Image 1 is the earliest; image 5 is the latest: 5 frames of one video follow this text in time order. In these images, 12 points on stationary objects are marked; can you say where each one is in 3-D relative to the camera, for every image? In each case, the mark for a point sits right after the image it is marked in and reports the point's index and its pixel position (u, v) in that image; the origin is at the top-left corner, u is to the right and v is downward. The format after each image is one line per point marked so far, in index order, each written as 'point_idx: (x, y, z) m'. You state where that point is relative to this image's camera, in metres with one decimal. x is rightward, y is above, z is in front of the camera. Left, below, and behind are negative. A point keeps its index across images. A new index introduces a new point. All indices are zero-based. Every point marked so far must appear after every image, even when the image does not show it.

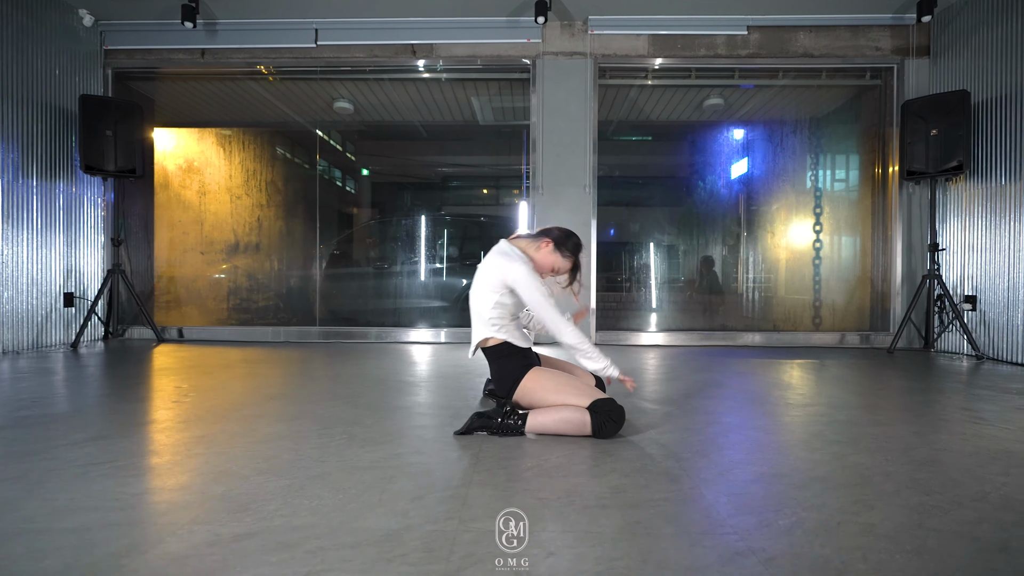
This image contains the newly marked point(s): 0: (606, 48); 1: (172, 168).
0: (+1.1, +2.8, +5.6) m
1: (-4.1, +1.5, +5.9) m
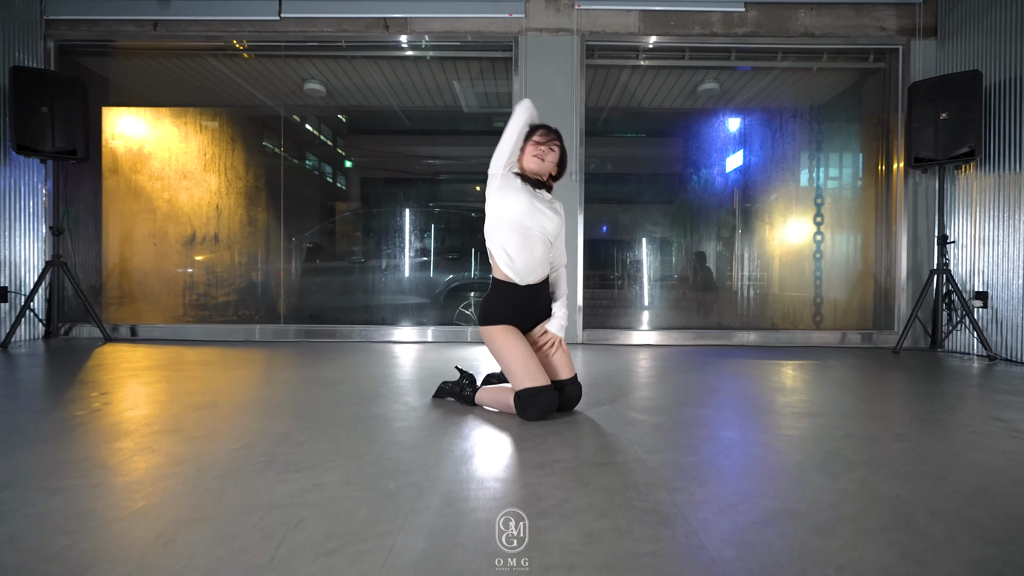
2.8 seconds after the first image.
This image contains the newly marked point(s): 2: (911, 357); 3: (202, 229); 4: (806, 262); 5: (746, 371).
0: (+0.9, +2.8, +5.2) m
1: (-4.4, +1.5, +5.4) m
2: (+3.9, -0.7, +4.7) m
3: (-3.5, +0.7, +5.4) m
4: (+3.3, +0.3, +5.4) m
5: (+2.0, -0.7, +4.1) m
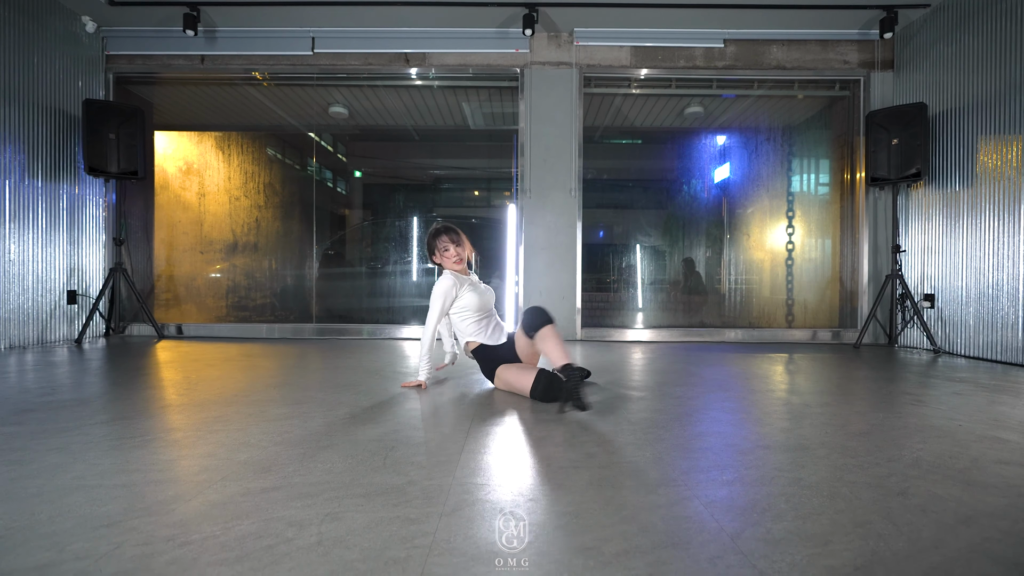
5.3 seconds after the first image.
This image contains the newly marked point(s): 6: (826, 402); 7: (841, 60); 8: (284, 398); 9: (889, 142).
0: (+1.0, +2.8, +5.9) m
1: (-4.3, +1.5, +6.0) m
2: (+4.0, -0.7, +5.4) m
3: (-3.4, +0.6, +6.0) m
4: (+3.4, +0.2, +6.1) m
5: (+2.1, -0.7, +4.7) m
6: (+1.9, -0.7, +2.9) m
7: (+4.0, +2.8, +5.9) m
8: (-1.4, -0.7, +3.0) m
9: (+4.2, +1.6, +5.4) m
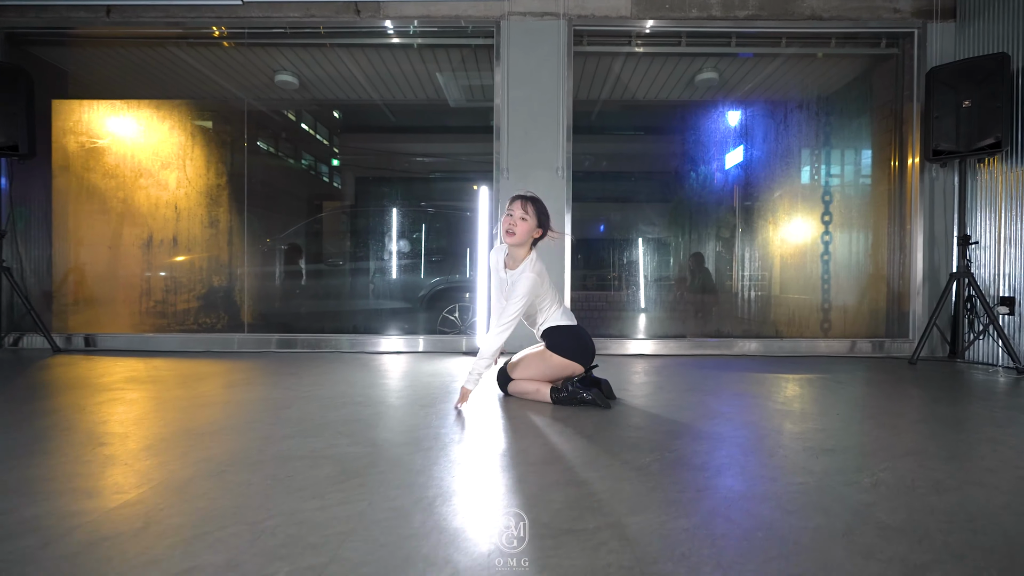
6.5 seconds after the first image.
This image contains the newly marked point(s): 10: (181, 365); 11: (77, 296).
0: (+0.7, +2.8, +4.8) m
1: (-4.5, +1.5, +5.0) m
2: (+3.7, -0.7, +4.3) m
3: (-3.6, +0.6, +5.0) m
4: (+3.1, +0.2, +5.0) m
5: (+1.8, -0.8, +3.7) m
6: (+1.6, -0.7, +1.9) m
7: (+3.8, +2.8, +4.8) m
8: (-1.7, -0.7, +2.0) m
9: (+4.0, +1.6, +4.3) m
10: (-3.0, -0.7, +4.4) m
11: (-4.5, -0.1, +5.0) m
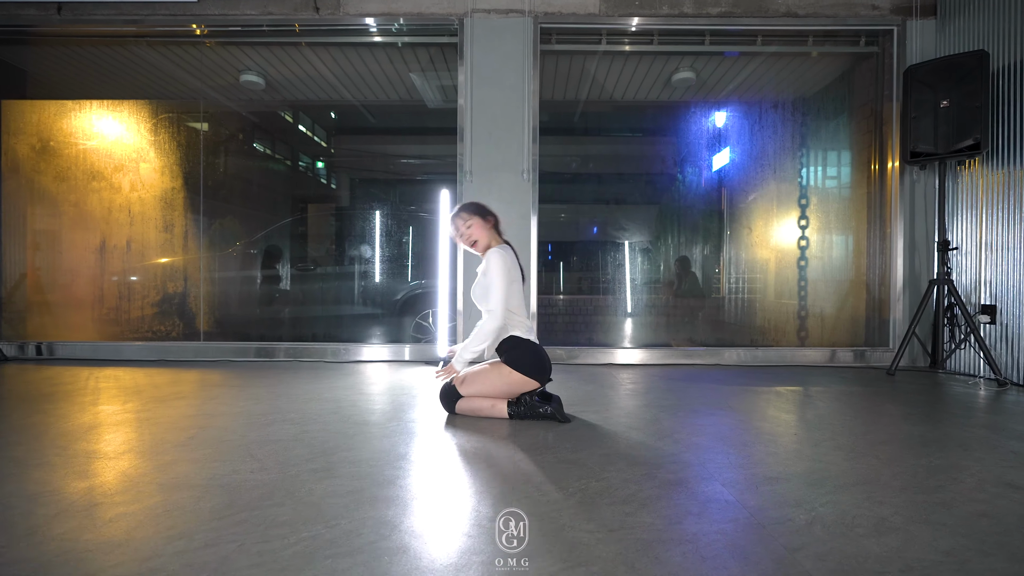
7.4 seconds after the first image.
0: (+0.4, +2.7, +4.6) m
1: (-4.9, +1.4, +4.9) m
2: (+3.4, -0.8, +4.1) m
3: (-4.0, +0.5, +4.8) m
4: (+2.8, +0.2, +4.8) m
5: (+1.5, -0.8, +3.5) m
6: (+1.3, -0.8, +1.7) m
7: (+3.4, +2.7, +4.7) m
8: (-2.0, -0.8, +1.8) m
9: (+3.6, +1.6, +4.1) m
10: (-3.3, -0.8, +4.2) m
11: (-4.8, -0.1, +4.8) m
